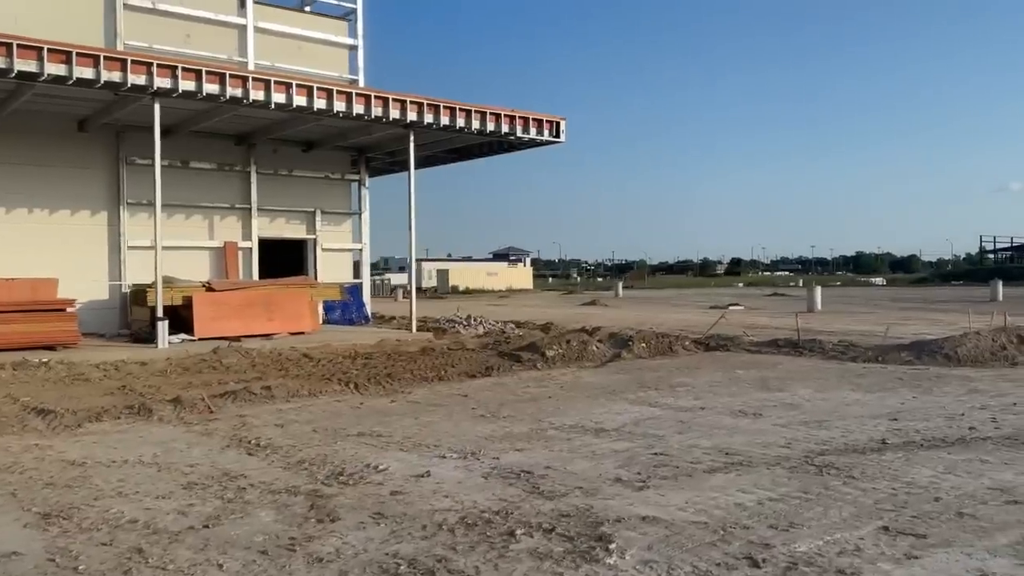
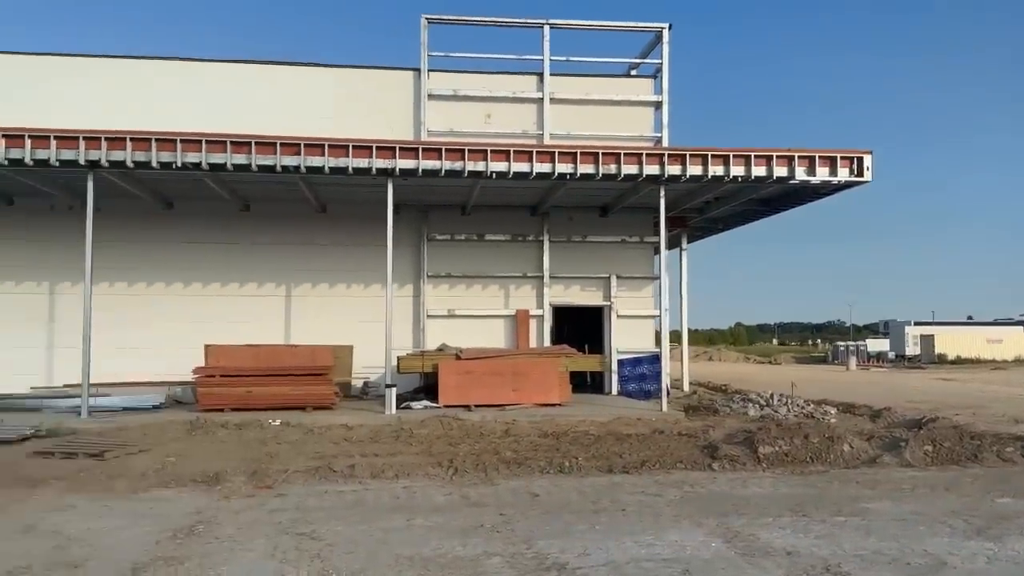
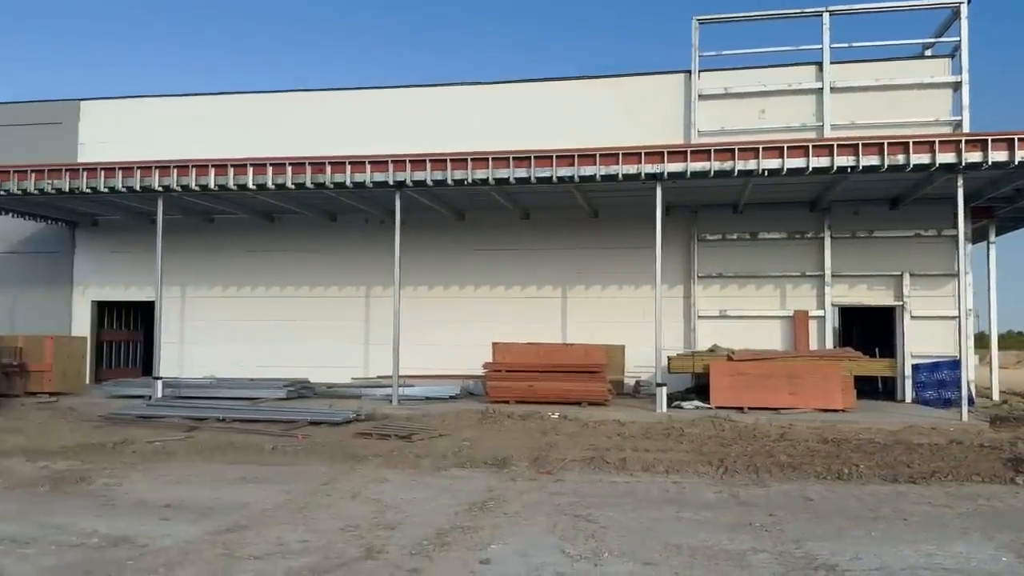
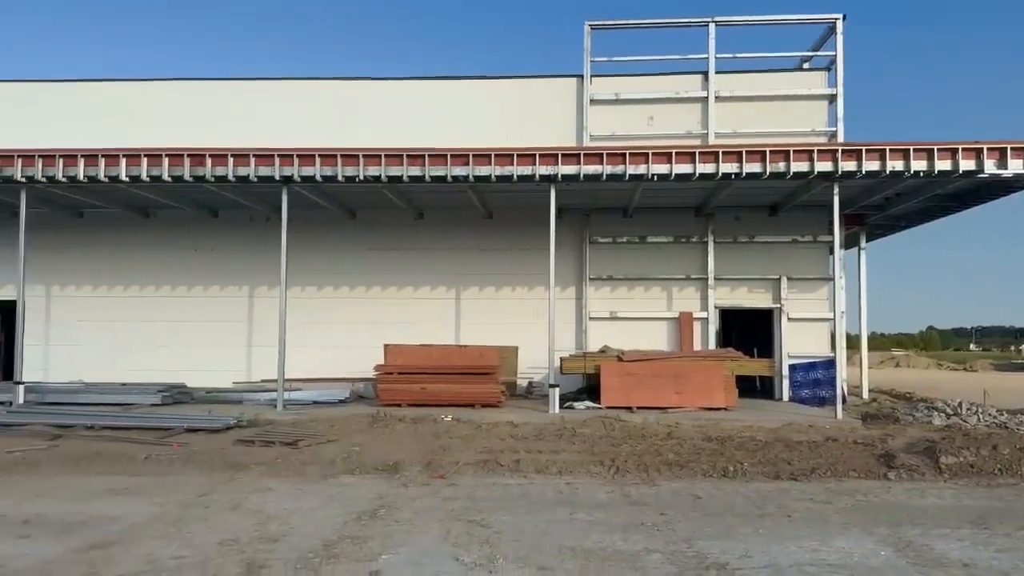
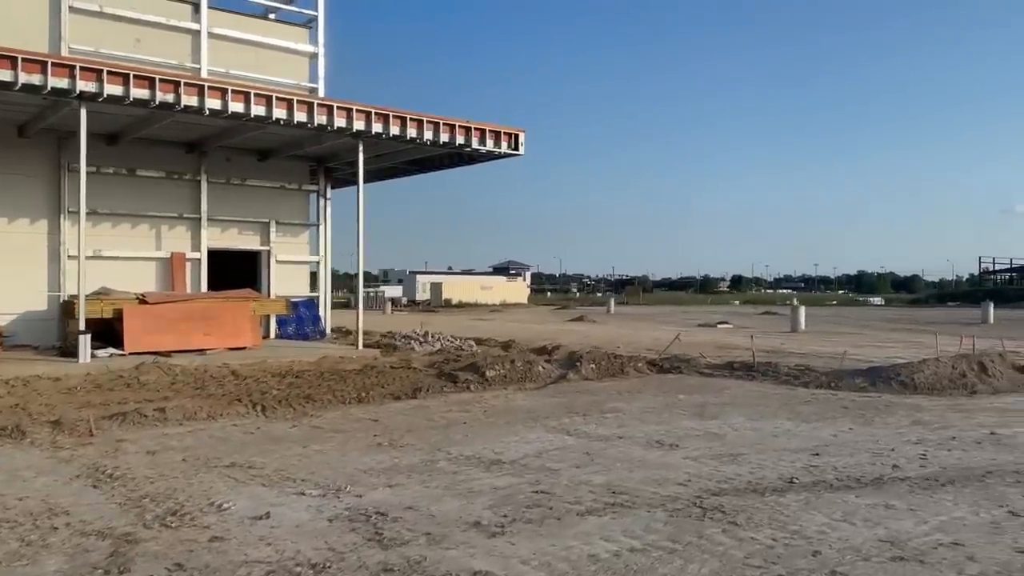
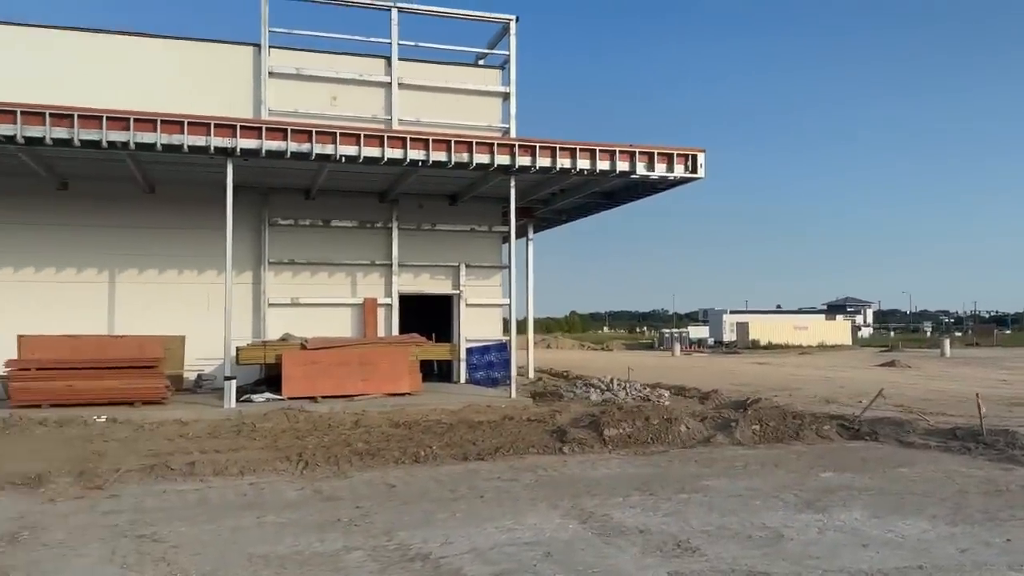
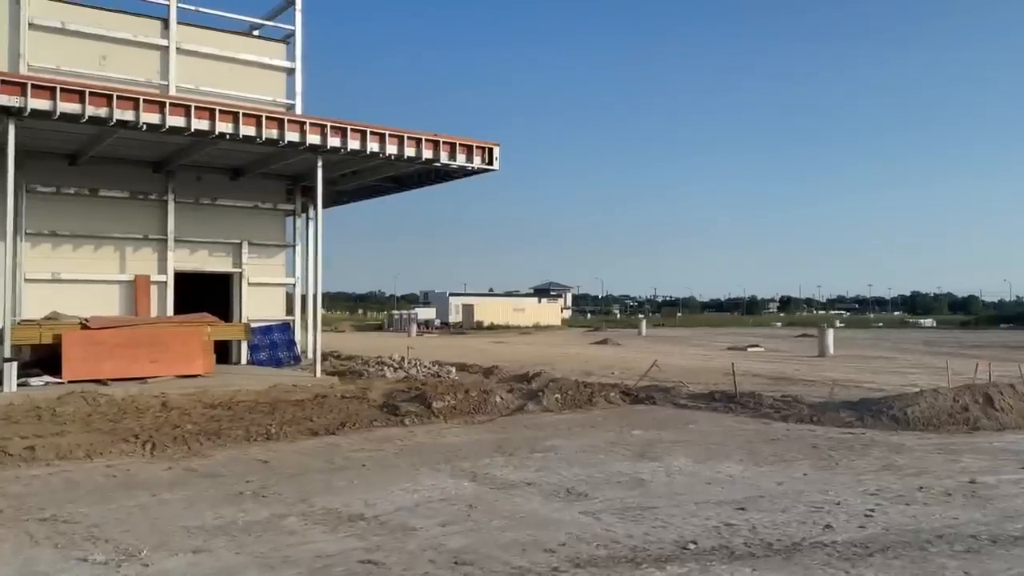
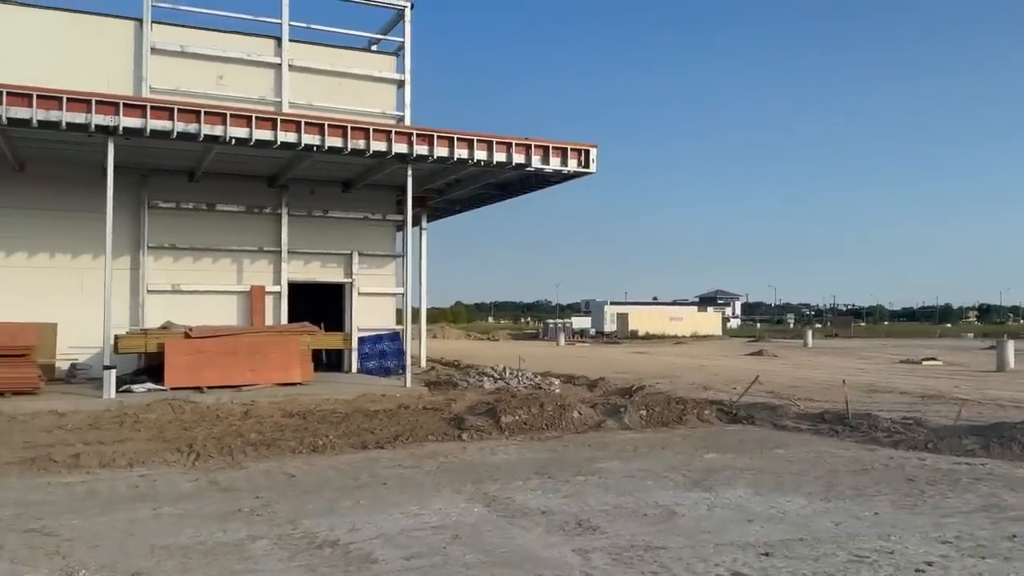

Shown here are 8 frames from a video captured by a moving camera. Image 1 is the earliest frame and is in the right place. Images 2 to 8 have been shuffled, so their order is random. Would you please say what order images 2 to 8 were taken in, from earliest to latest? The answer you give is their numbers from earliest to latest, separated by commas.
5, 7, 8, 6, 2, 4, 3
